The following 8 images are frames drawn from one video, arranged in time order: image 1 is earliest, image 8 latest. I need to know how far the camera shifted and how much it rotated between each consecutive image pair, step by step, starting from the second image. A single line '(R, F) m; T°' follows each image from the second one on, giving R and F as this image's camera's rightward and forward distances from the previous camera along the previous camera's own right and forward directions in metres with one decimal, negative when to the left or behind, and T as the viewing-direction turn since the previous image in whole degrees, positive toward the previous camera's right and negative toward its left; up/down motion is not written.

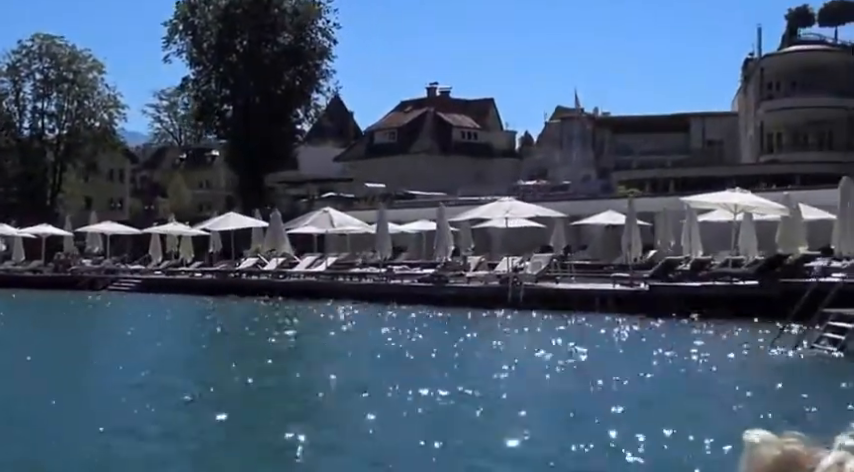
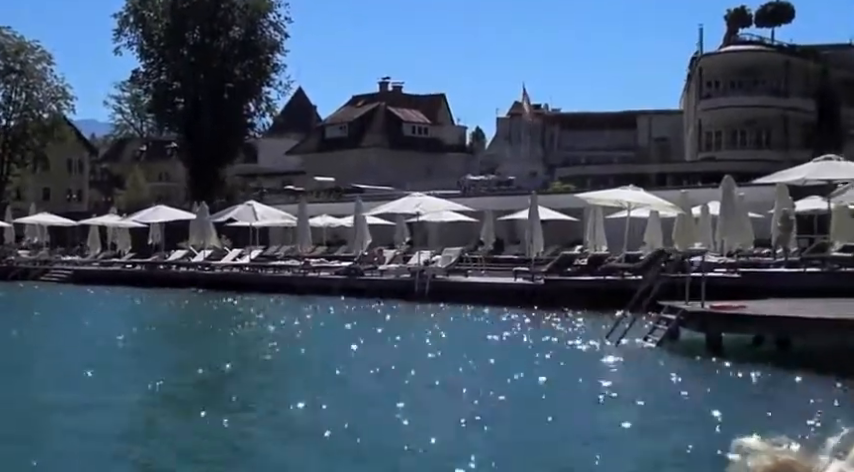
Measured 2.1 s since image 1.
(+1.2, -0.8) m; +2°
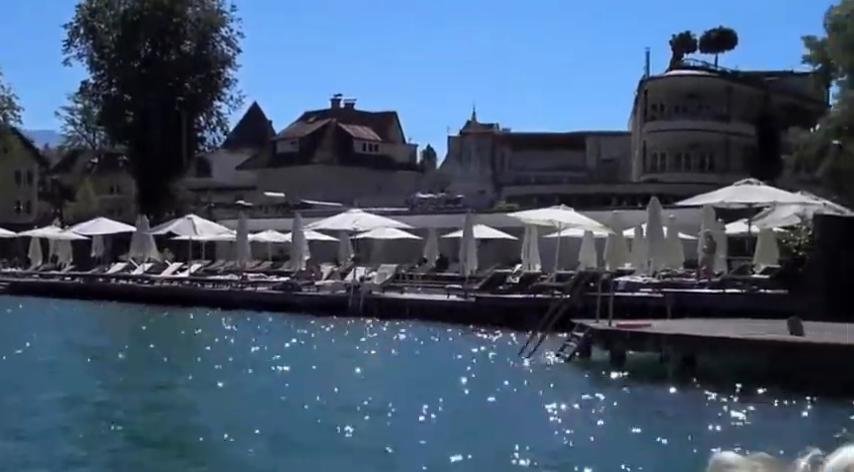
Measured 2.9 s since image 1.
(+0.4, -0.3) m; +2°
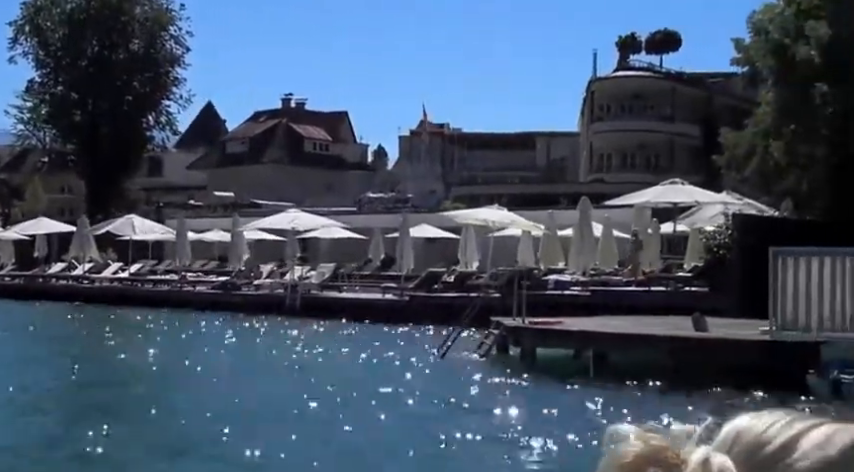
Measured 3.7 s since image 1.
(+0.4, -0.2) m; +2°
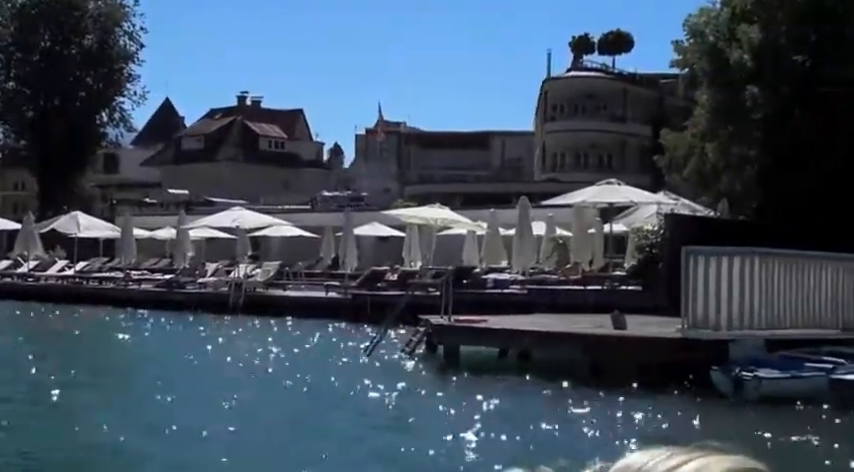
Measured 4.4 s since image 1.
(+0.4, -0.2) m; +2°
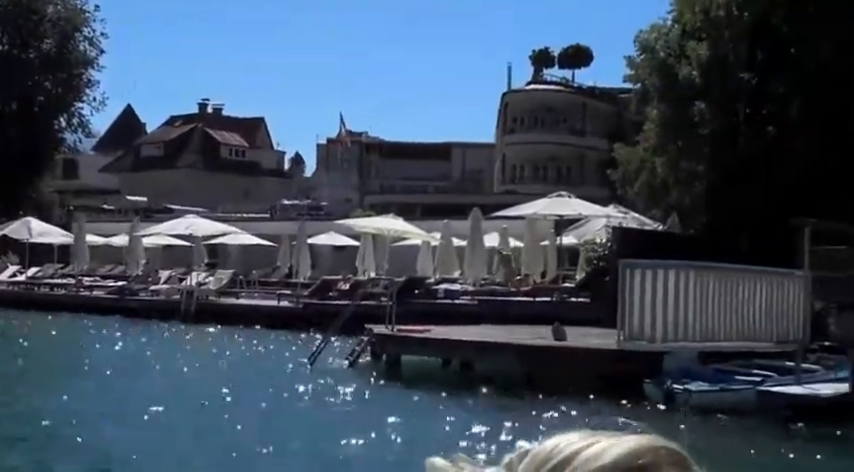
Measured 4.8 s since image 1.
(+0.2, -0.1) m; +2°
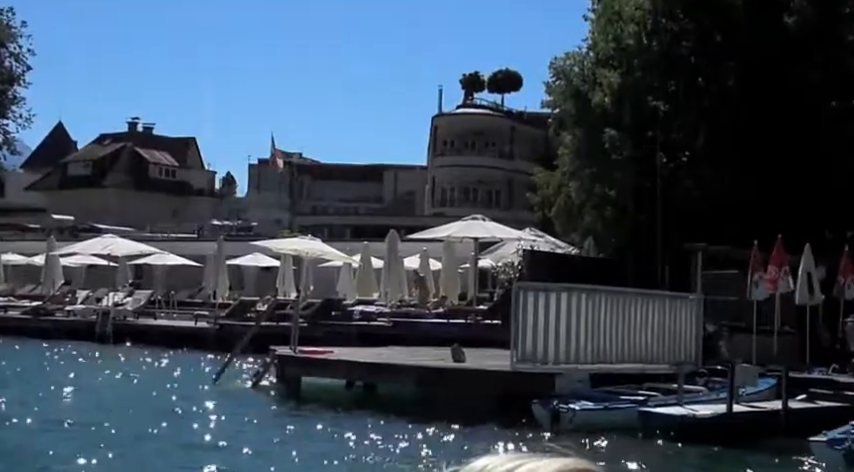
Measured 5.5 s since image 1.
(+0.4, -0.1) m; +3°
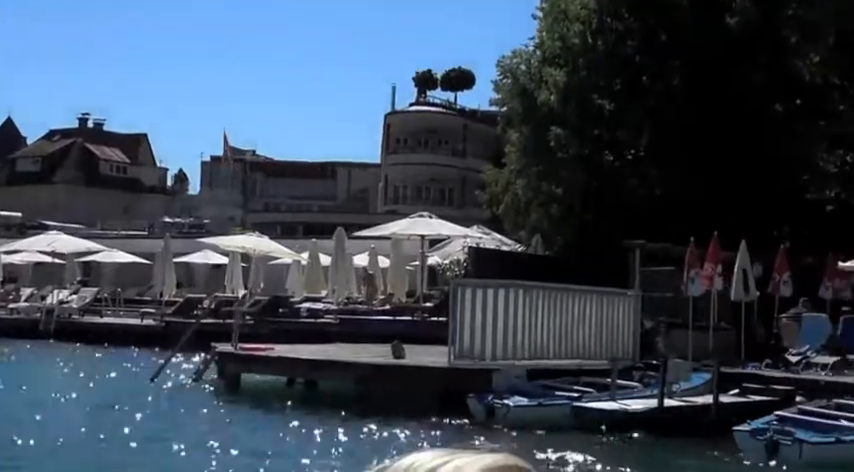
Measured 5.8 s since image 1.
(+0.2, 0.0) m; +2°
